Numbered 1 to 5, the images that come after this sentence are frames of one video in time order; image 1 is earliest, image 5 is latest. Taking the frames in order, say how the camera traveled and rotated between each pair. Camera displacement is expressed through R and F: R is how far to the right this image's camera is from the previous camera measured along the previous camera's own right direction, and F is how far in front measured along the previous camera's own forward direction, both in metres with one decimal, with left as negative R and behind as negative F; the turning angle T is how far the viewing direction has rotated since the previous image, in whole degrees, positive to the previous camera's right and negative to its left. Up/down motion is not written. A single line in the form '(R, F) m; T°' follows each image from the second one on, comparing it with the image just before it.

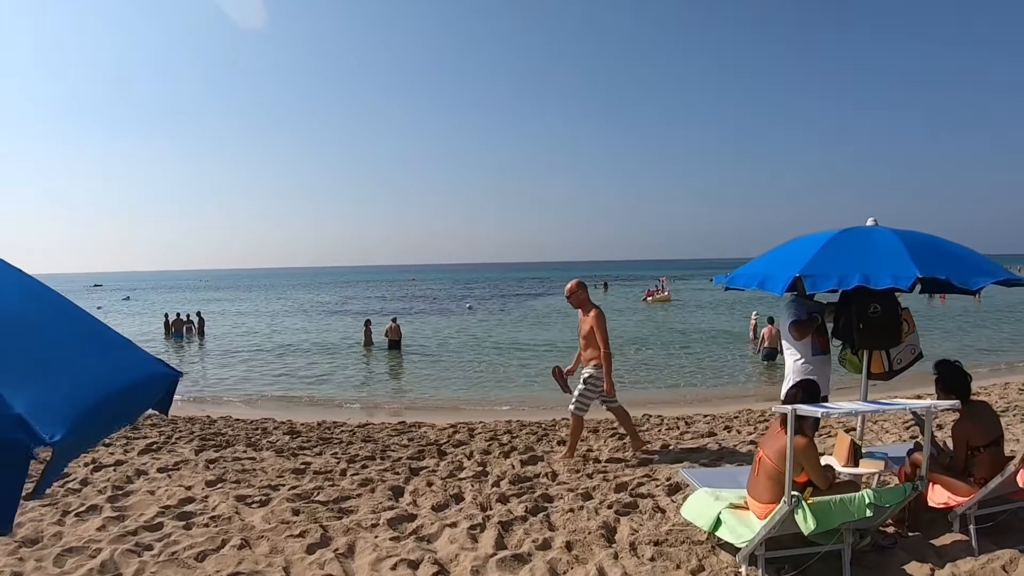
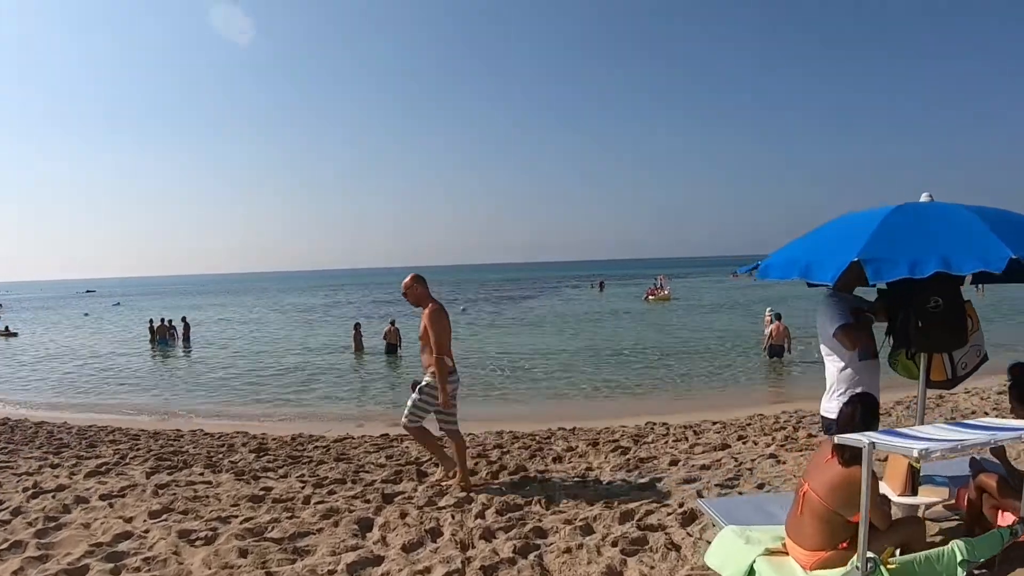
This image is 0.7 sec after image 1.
(+0.1, +0.7) m; 0°
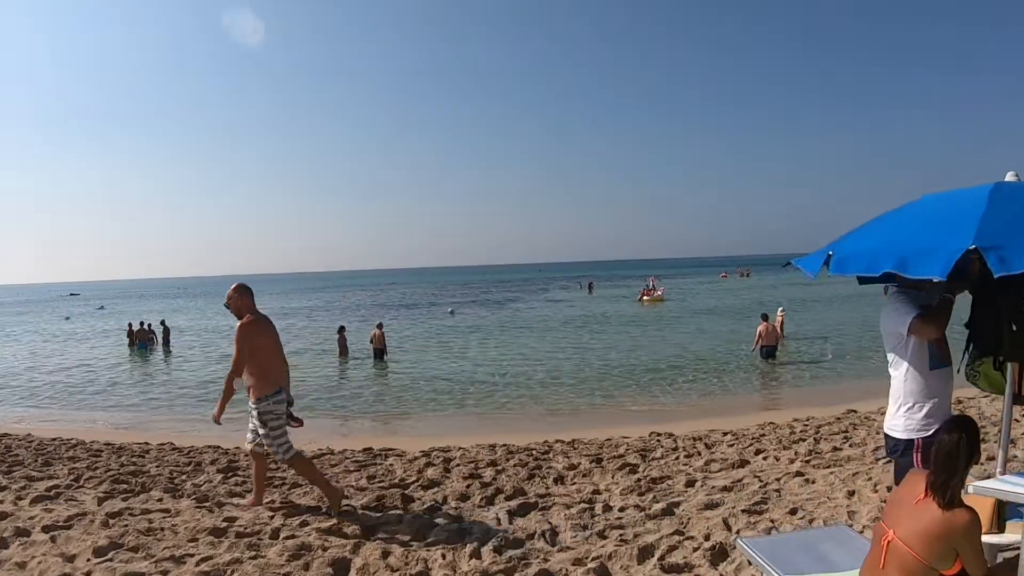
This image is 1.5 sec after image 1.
(-0.1, +0.6) m; +1°
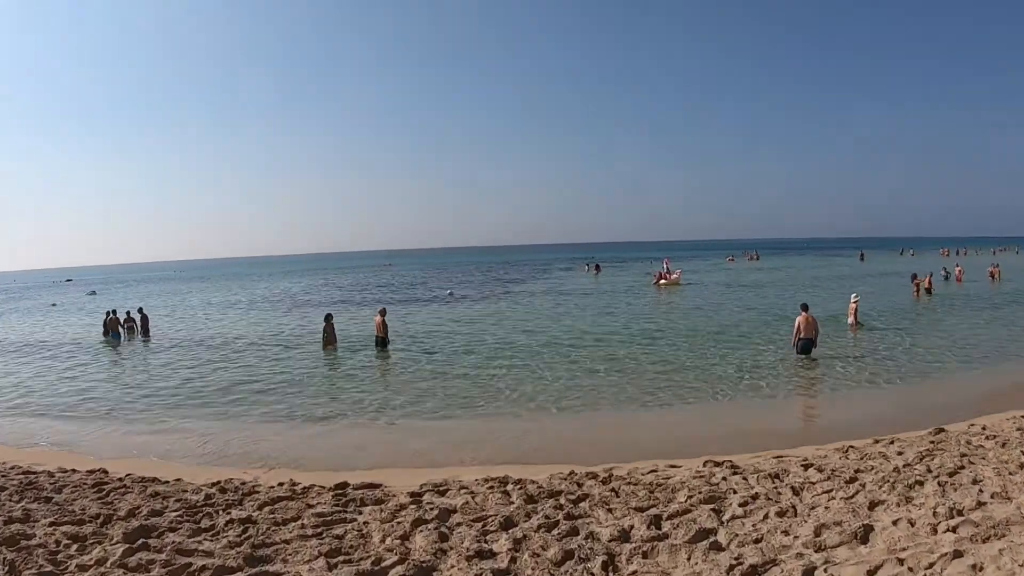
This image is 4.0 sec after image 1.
(-0.2, +1.7) m; 0°
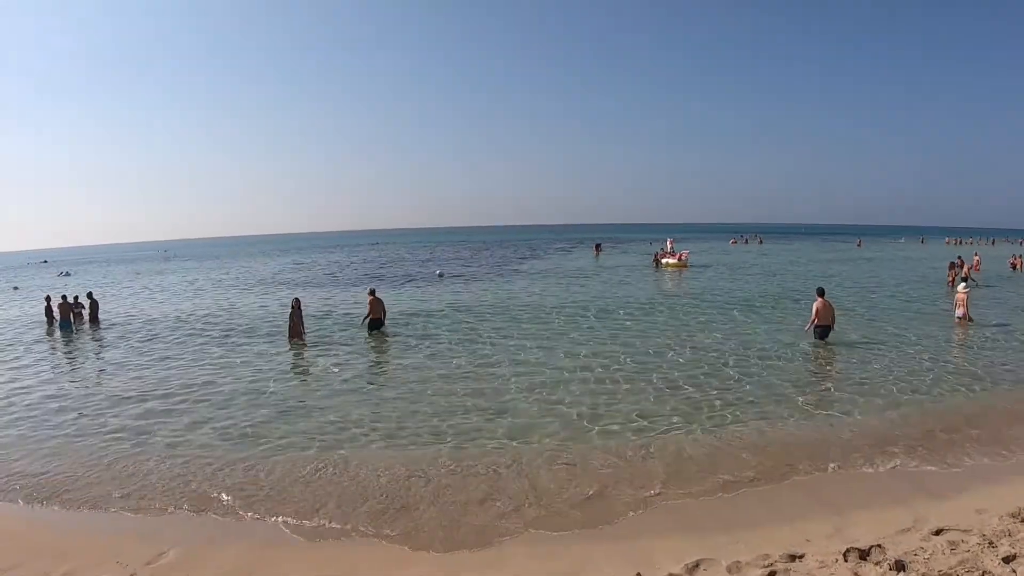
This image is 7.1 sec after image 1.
(-0.2, +2.4) m; +1°
